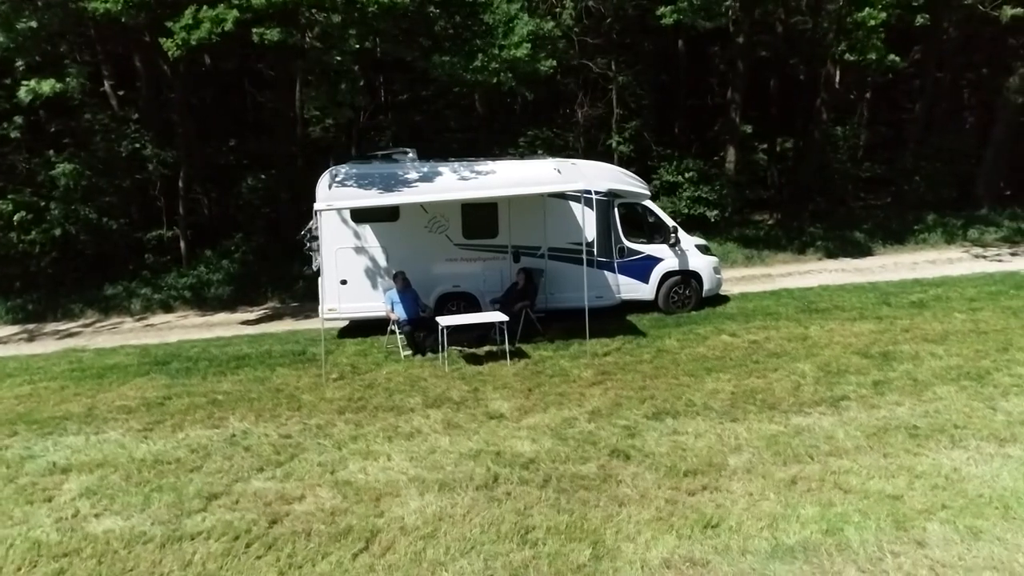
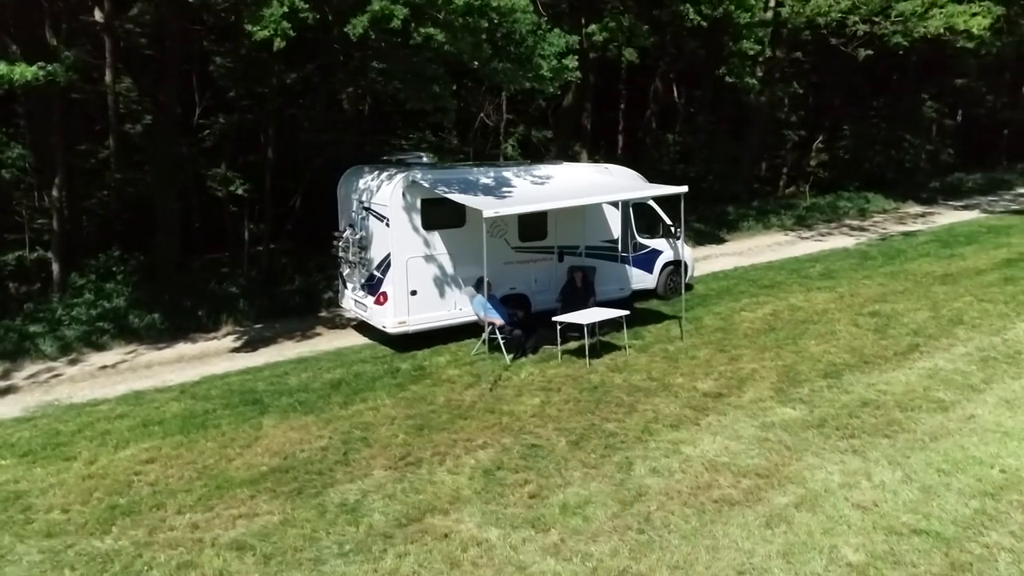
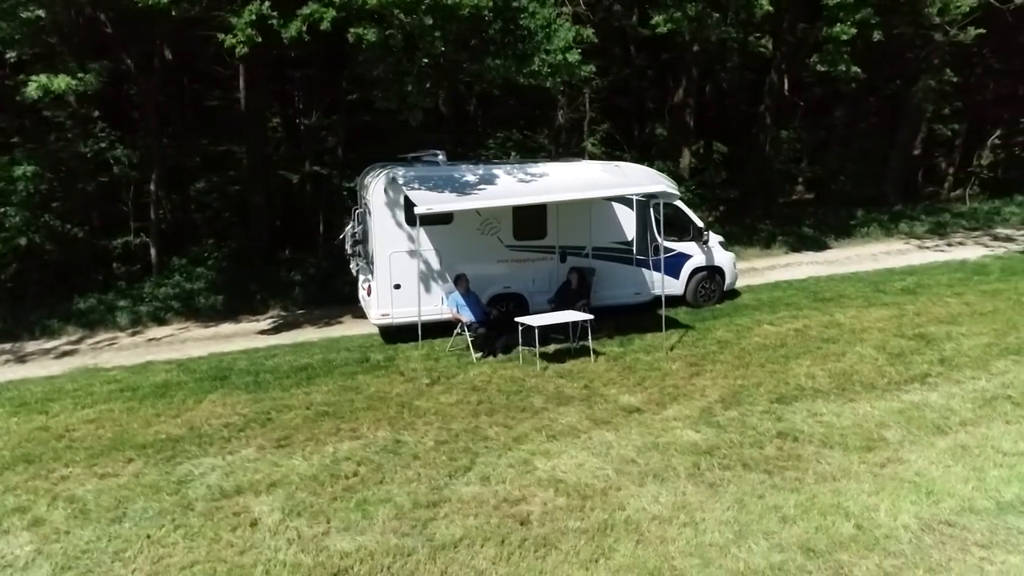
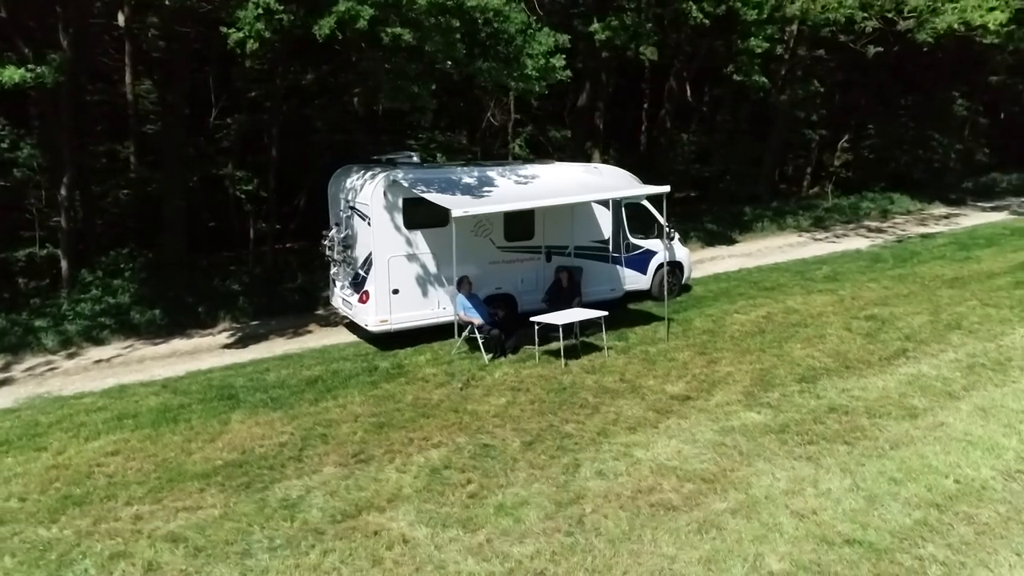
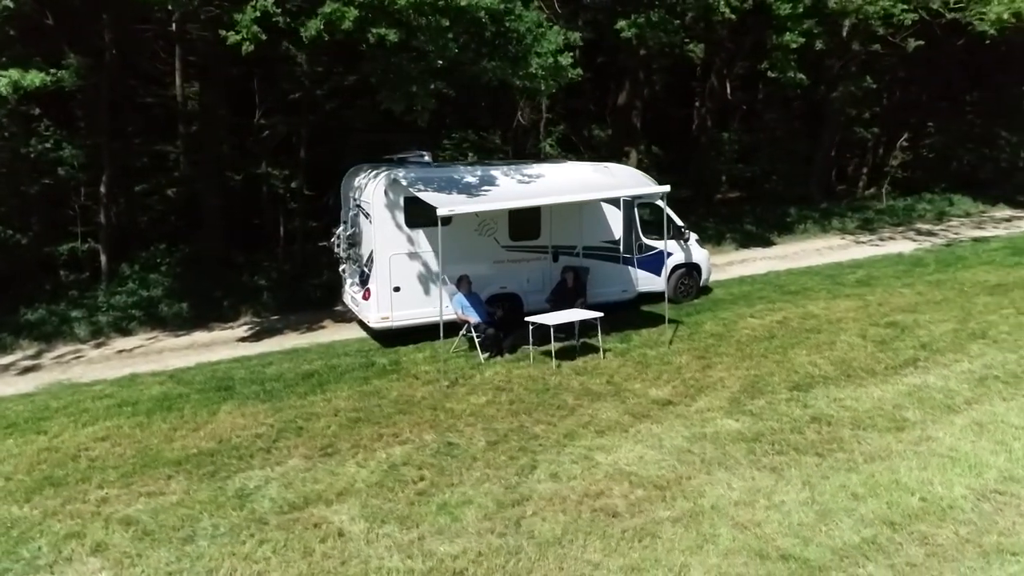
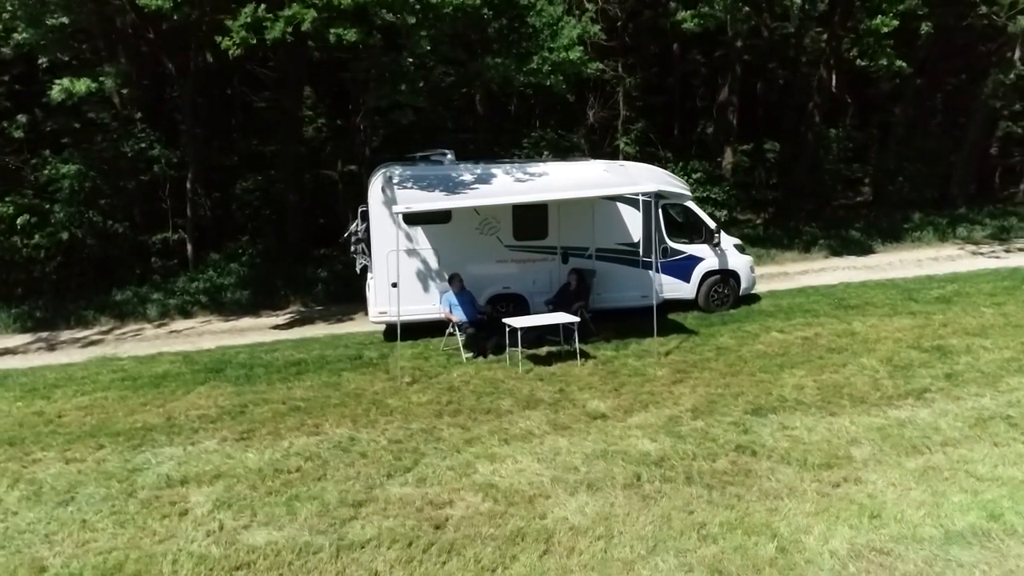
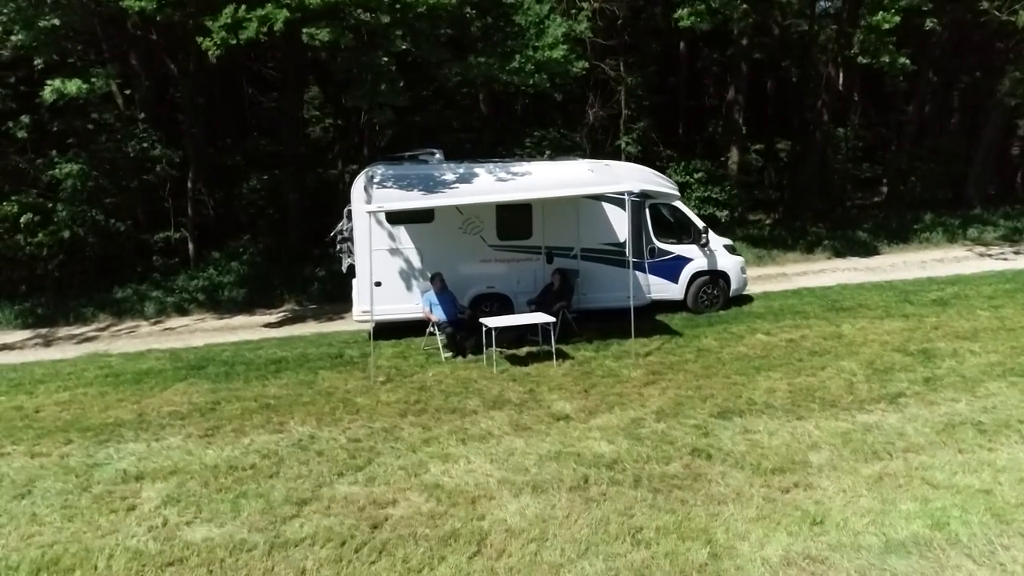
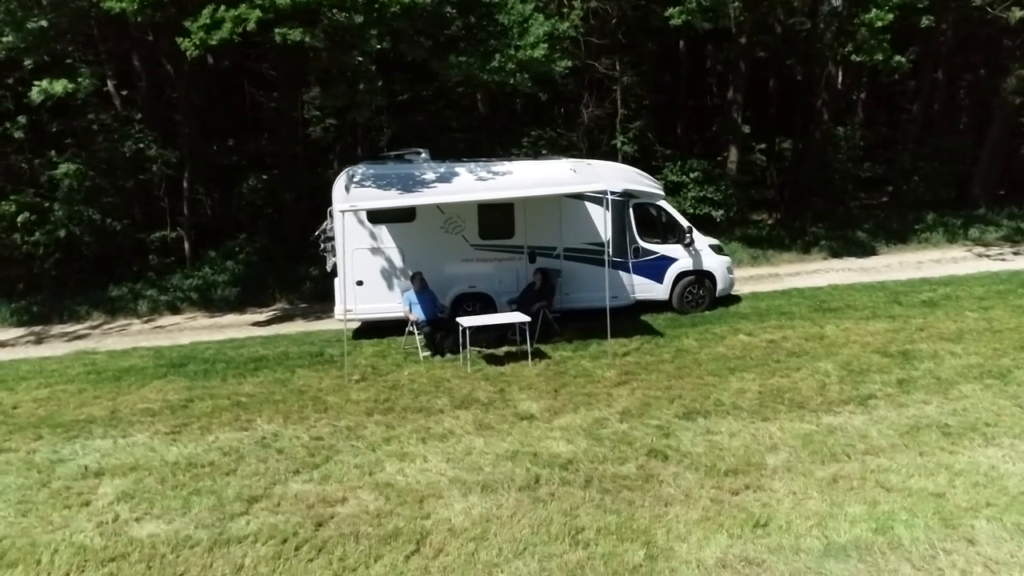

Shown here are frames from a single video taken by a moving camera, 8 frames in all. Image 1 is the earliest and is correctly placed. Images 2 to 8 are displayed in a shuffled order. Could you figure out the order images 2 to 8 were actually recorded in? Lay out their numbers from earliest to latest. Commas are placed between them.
8, 7, 6, 3, 5, 4, 2
